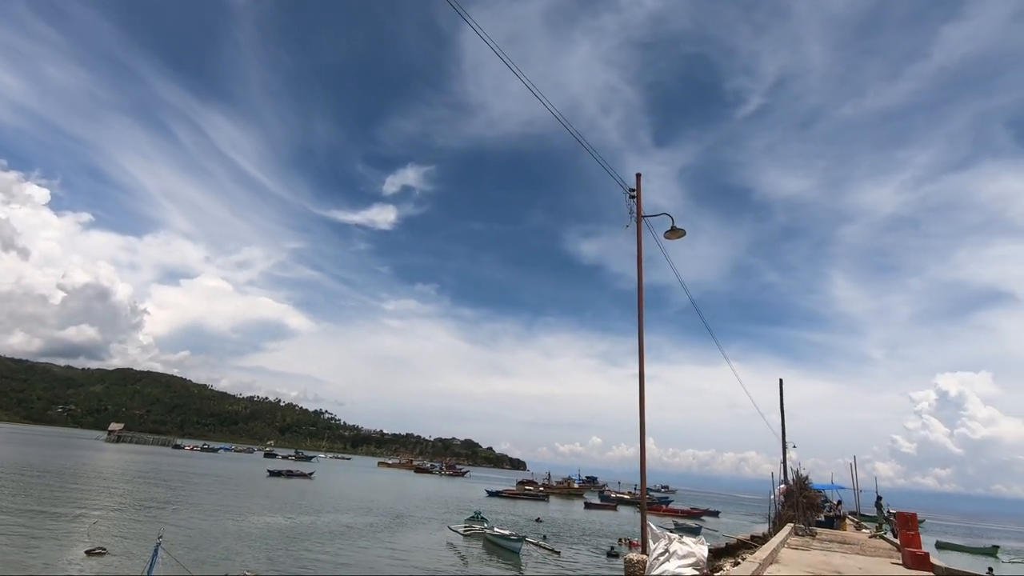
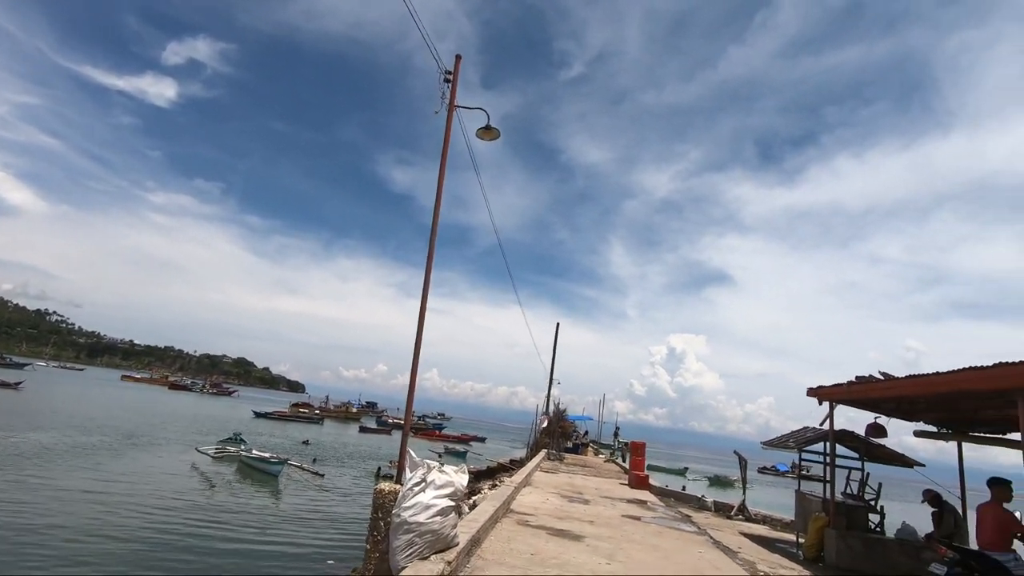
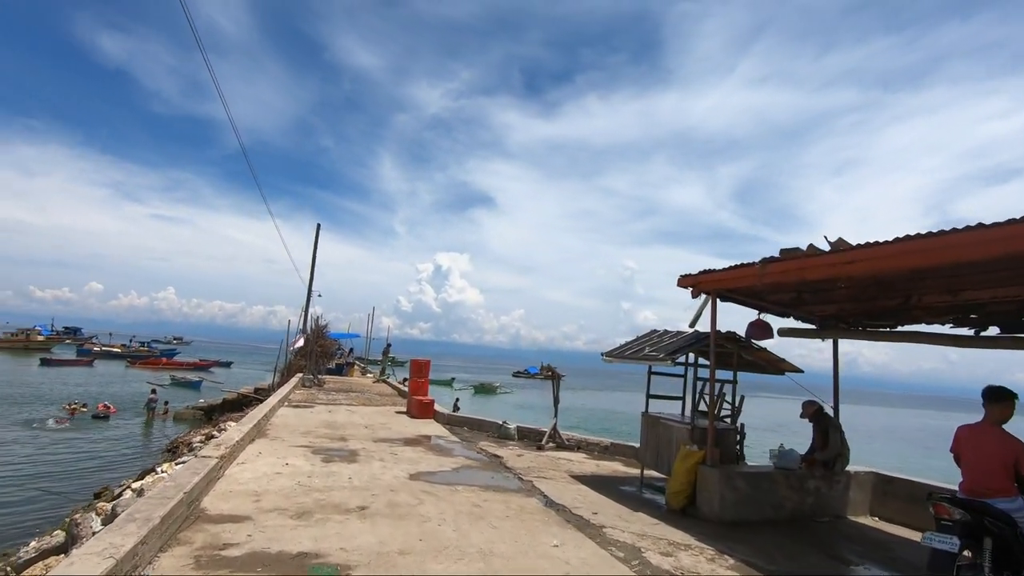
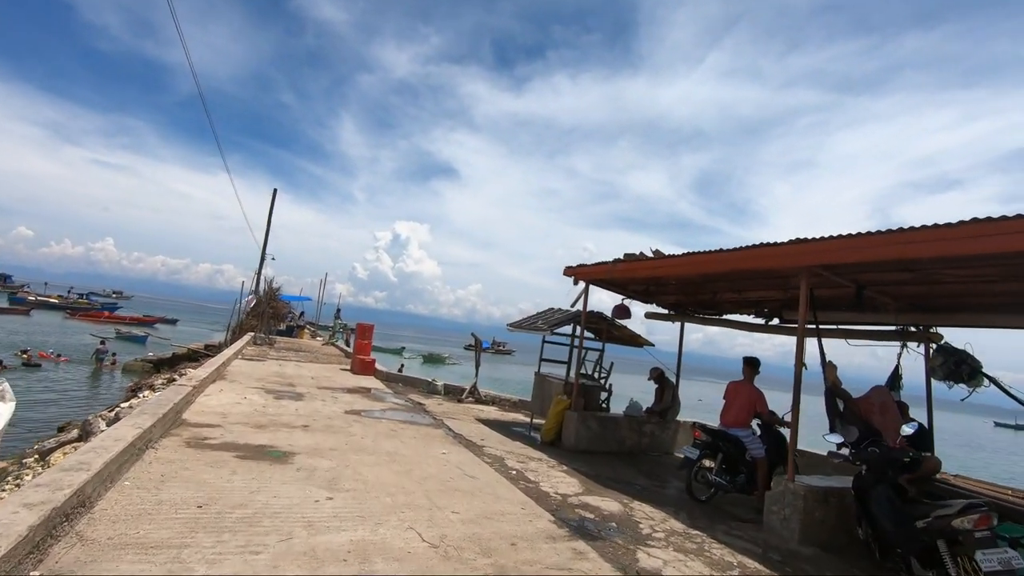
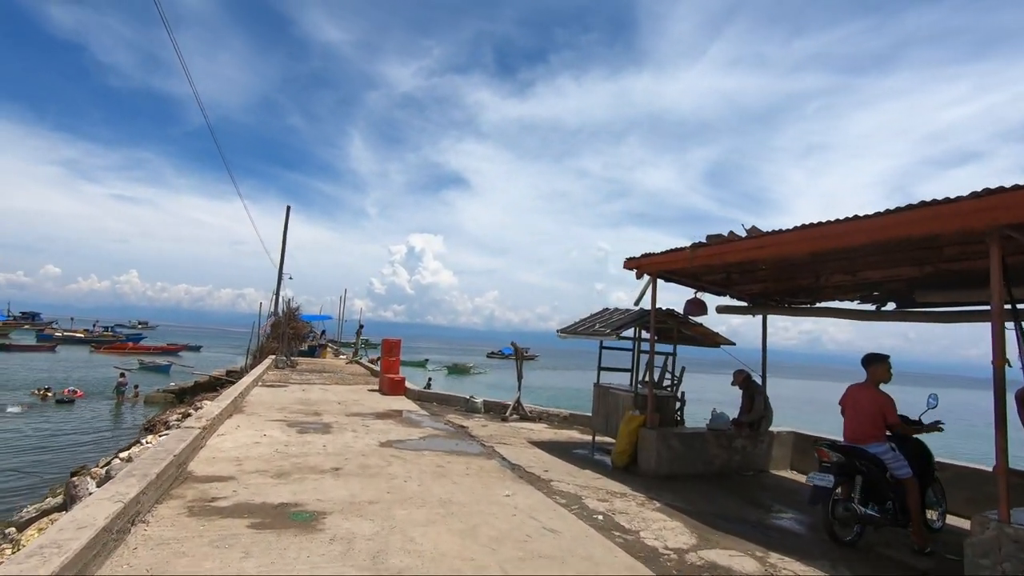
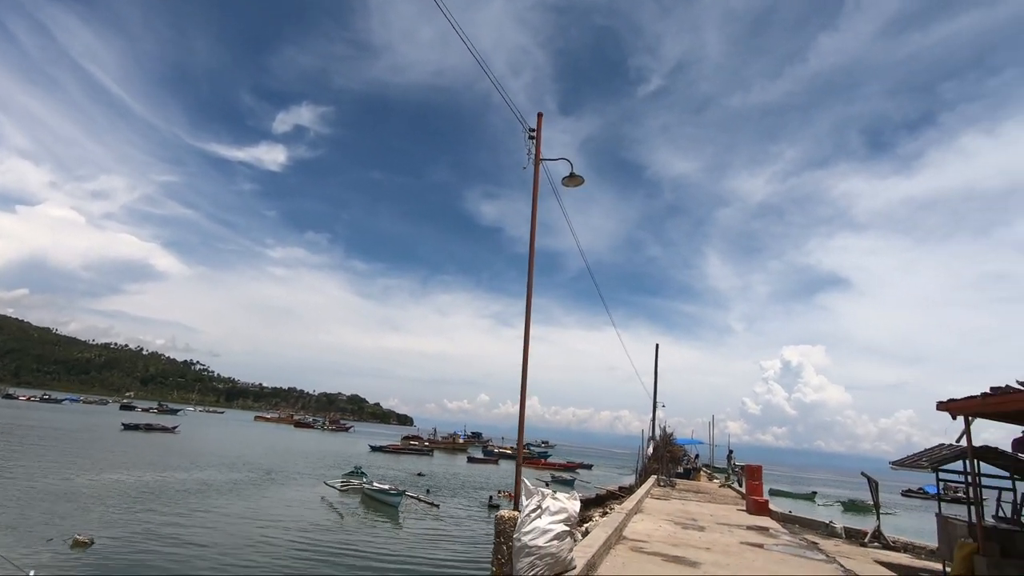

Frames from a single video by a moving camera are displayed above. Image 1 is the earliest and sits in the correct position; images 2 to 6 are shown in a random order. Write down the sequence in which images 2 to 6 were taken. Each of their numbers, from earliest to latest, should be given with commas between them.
6, 2, 4, 5, 3
